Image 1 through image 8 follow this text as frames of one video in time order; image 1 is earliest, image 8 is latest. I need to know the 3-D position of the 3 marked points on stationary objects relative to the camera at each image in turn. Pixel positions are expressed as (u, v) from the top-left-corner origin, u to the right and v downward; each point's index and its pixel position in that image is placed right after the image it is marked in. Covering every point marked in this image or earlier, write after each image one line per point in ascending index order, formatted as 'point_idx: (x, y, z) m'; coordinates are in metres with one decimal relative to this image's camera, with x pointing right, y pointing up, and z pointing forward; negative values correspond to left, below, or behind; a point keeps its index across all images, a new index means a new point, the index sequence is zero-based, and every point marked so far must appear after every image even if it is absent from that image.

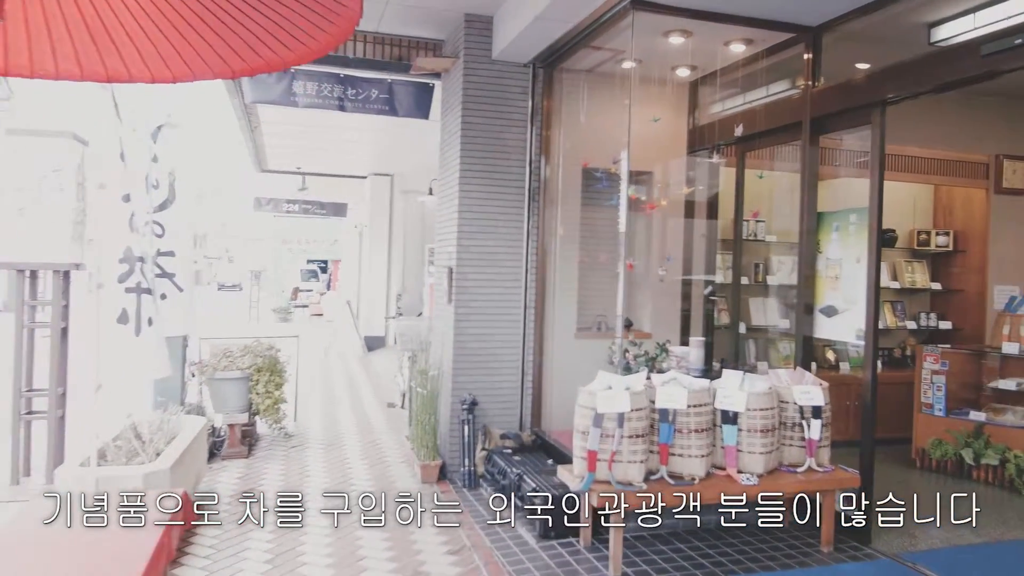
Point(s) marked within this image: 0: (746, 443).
0: (+1.0, -0.7, +3.2) m
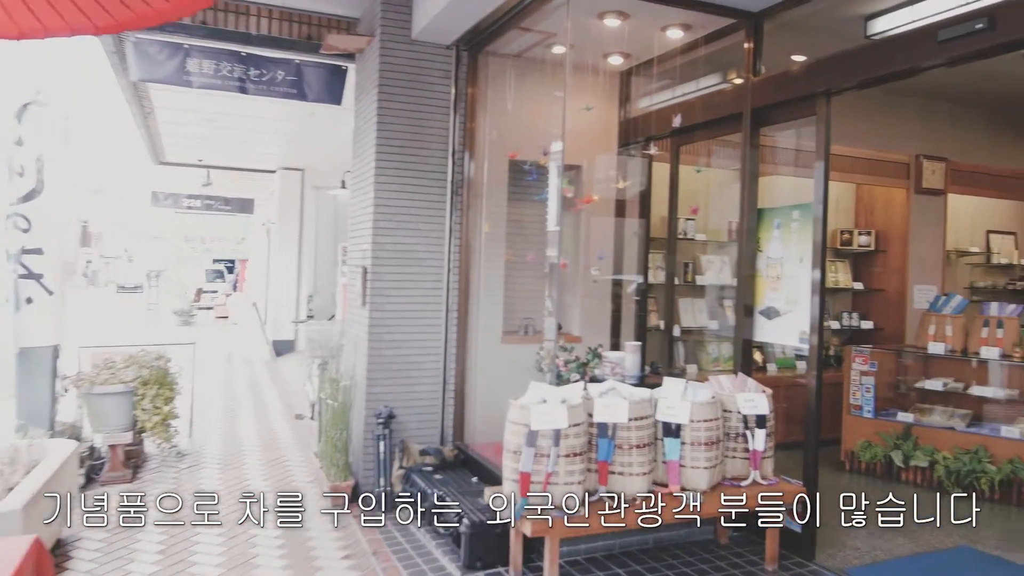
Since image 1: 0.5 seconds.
0: (+0.7, -0.7, +3.0) m
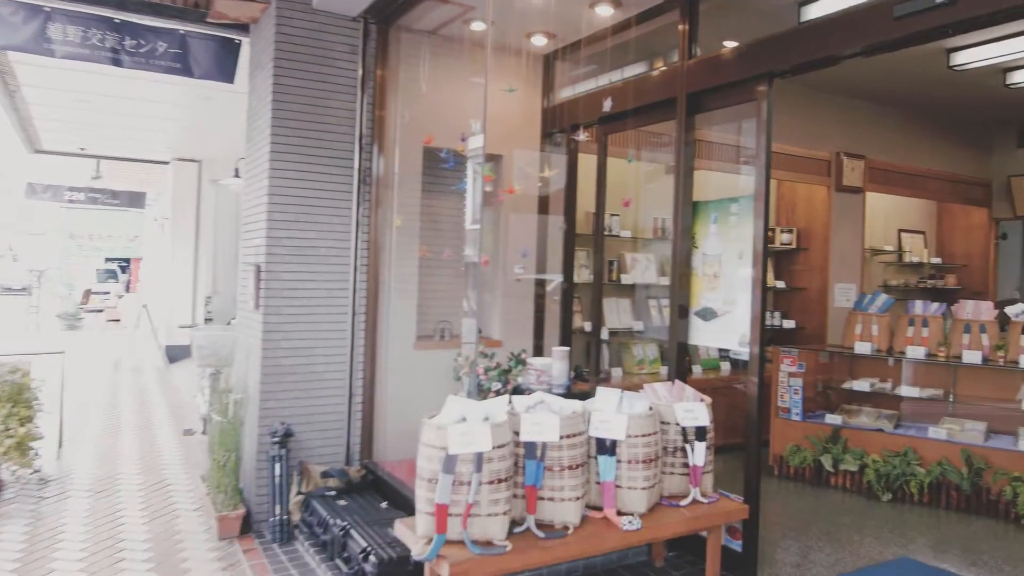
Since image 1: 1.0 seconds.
0: (+0.4, -0.7, +2.6) m
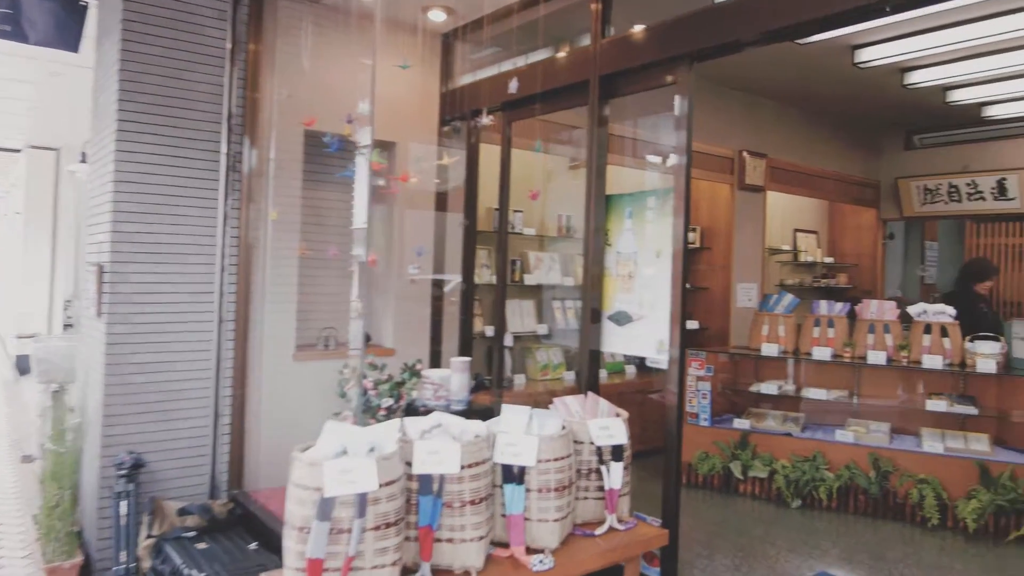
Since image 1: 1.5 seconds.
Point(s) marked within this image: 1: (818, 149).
0: (+0.1, -0.7, +2.3) m
1: (+2.7, +1.2, +6.6) m
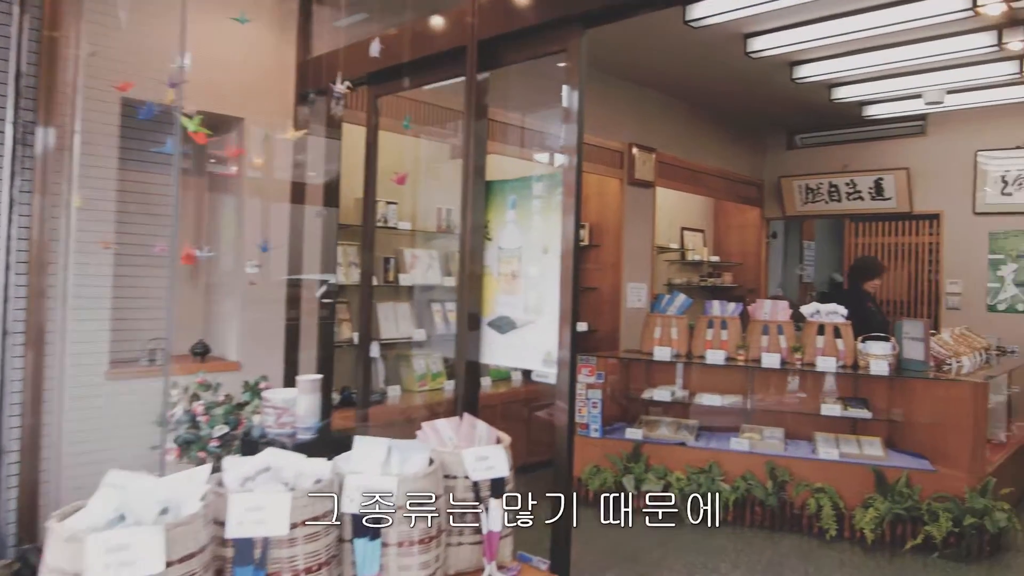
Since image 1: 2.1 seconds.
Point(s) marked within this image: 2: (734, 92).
0: (-0.3, -0.7, +1.8) m
1: (+1.7, +1.2, +6.5) m
2: (+1.7, +1.5, +5.7) m
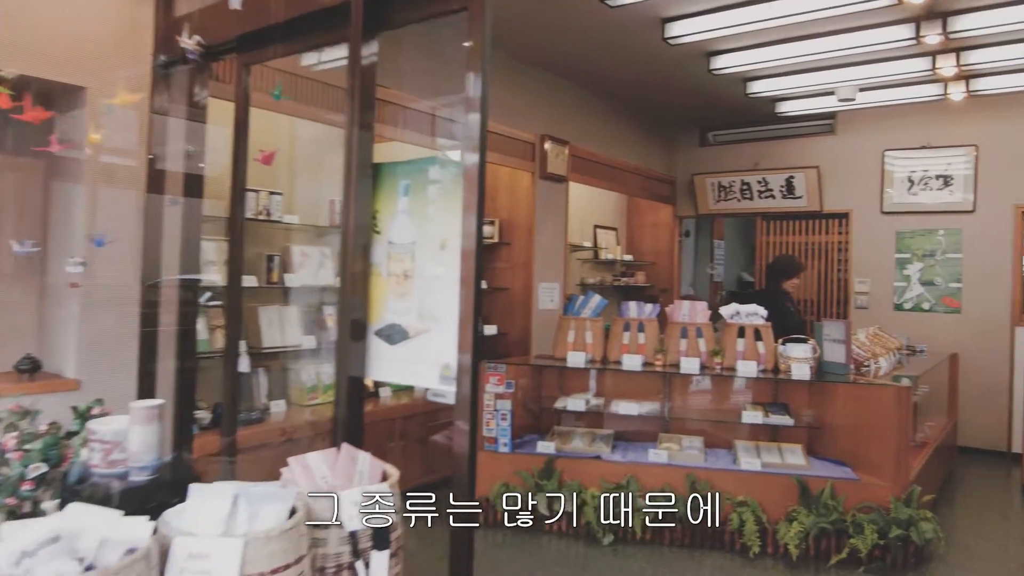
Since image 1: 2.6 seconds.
0: (-0.5, -0.7, +1.4) m
1: (+0.9, +1.2, +6.3) m
2: (+1.0, +1.5, +5.5) m
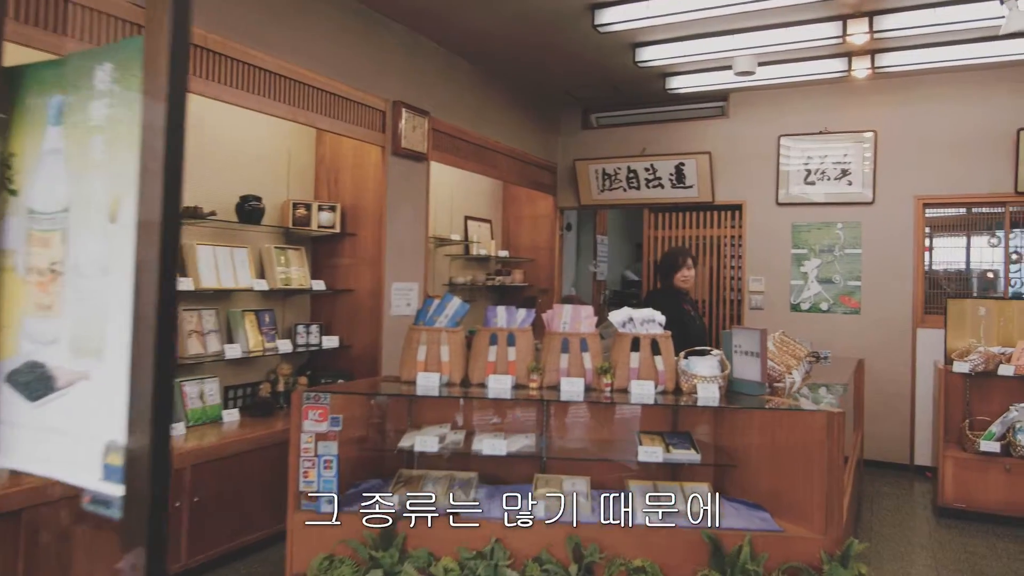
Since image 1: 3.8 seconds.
0: (-0.8, -0.7, +0.4) m
1: (-0.1, +1.2, +5.4) m
2: (+0.1, +1.5, +4.6) m
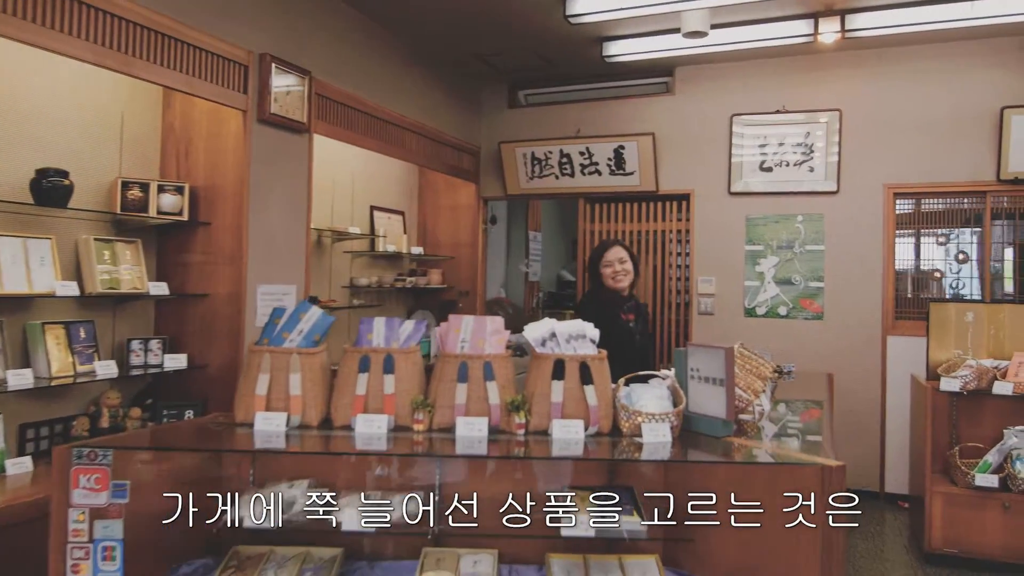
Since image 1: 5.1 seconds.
0: (-0.9, -0.7, -0.5) m
1: (-0.7, +1.2, +4.5) m
2: (-0.4, +1.5, +3.8) m
